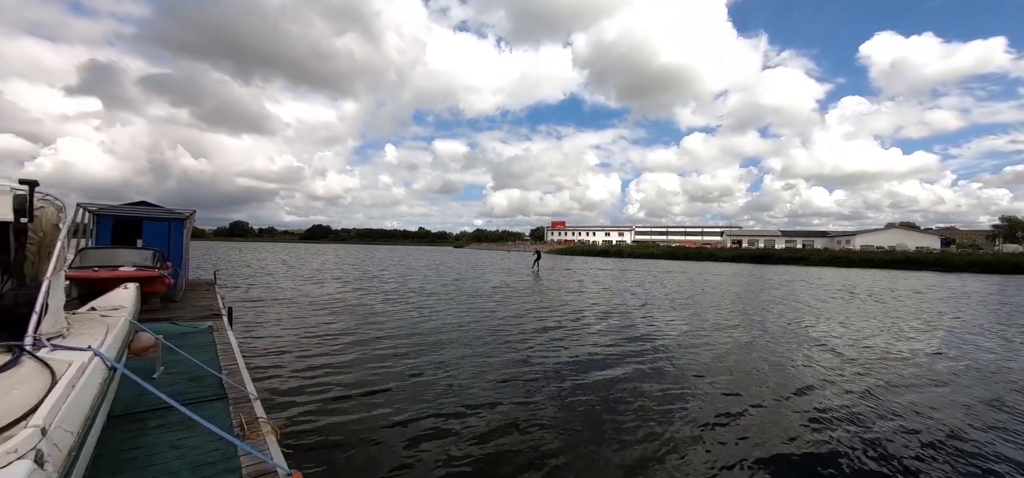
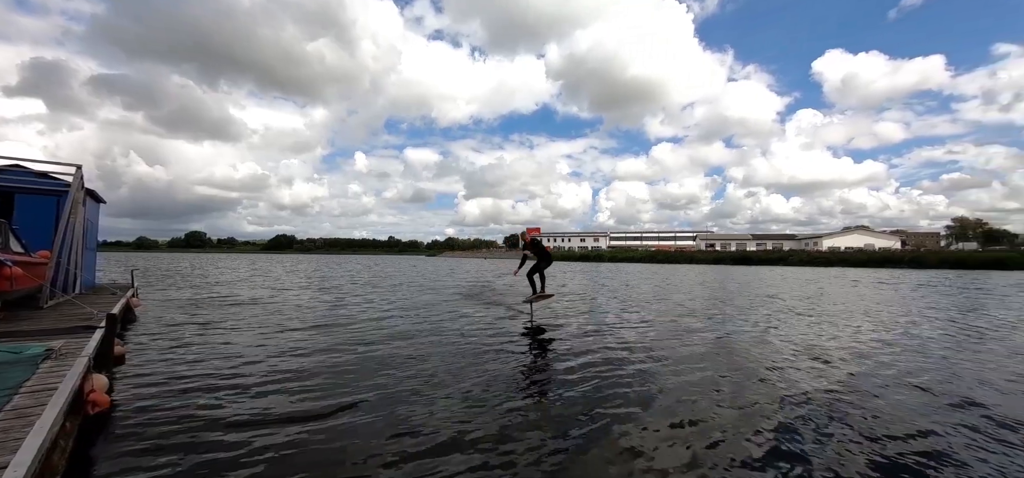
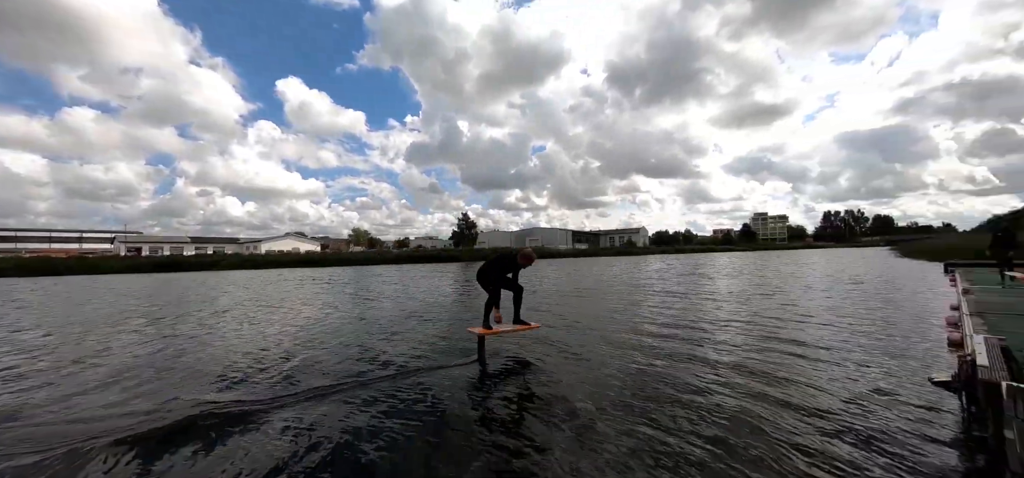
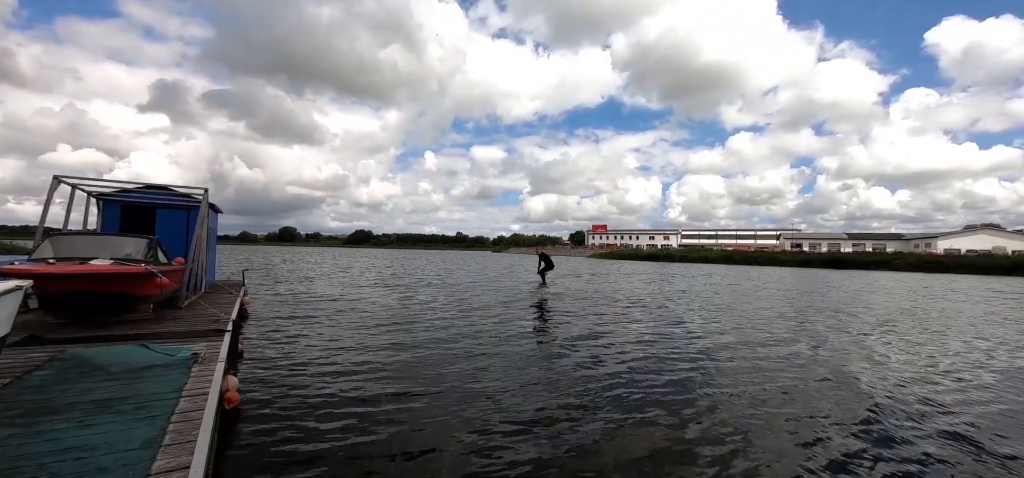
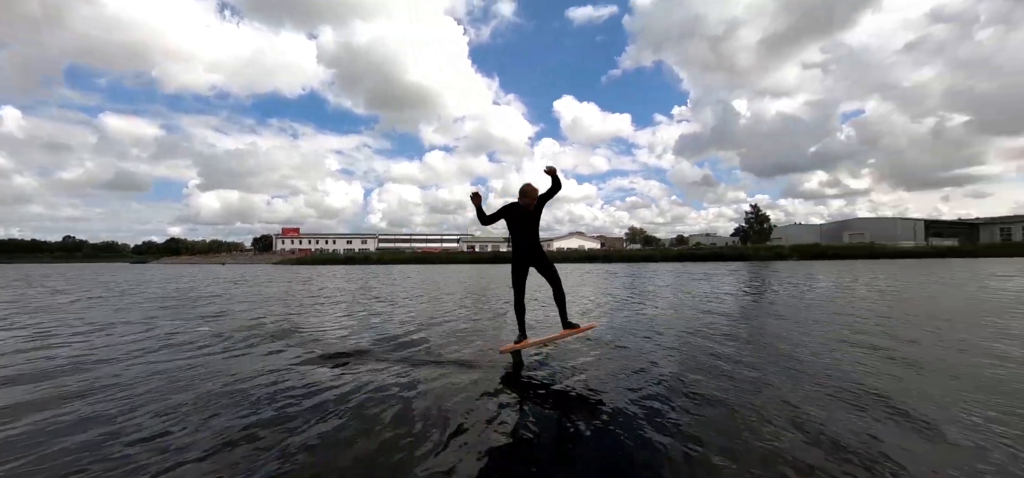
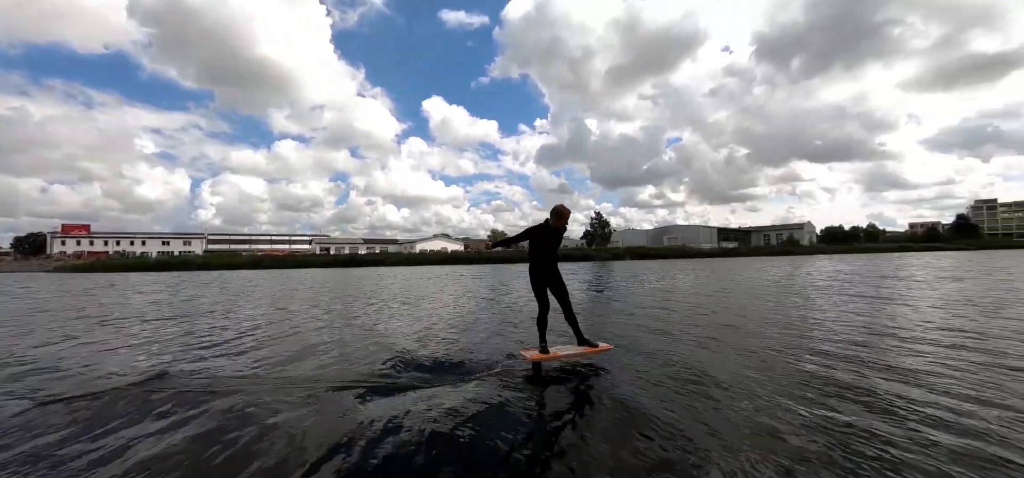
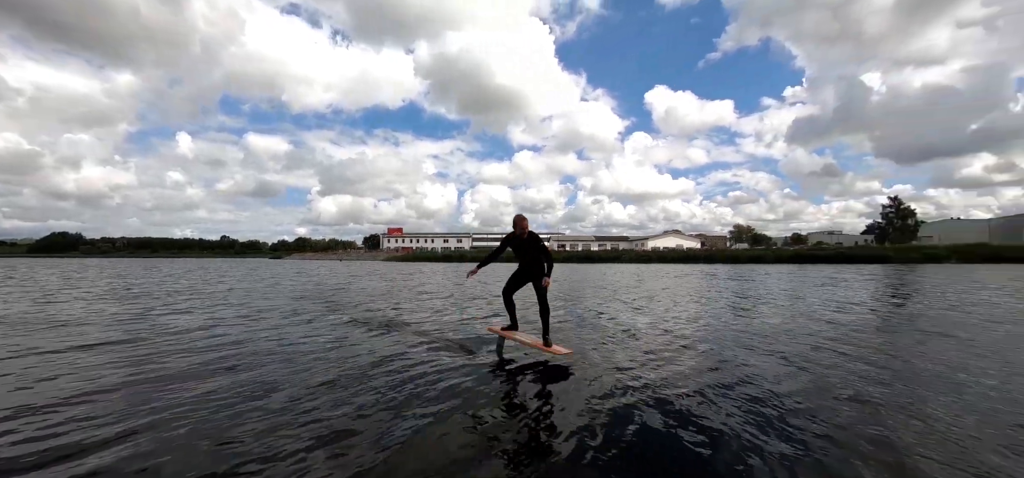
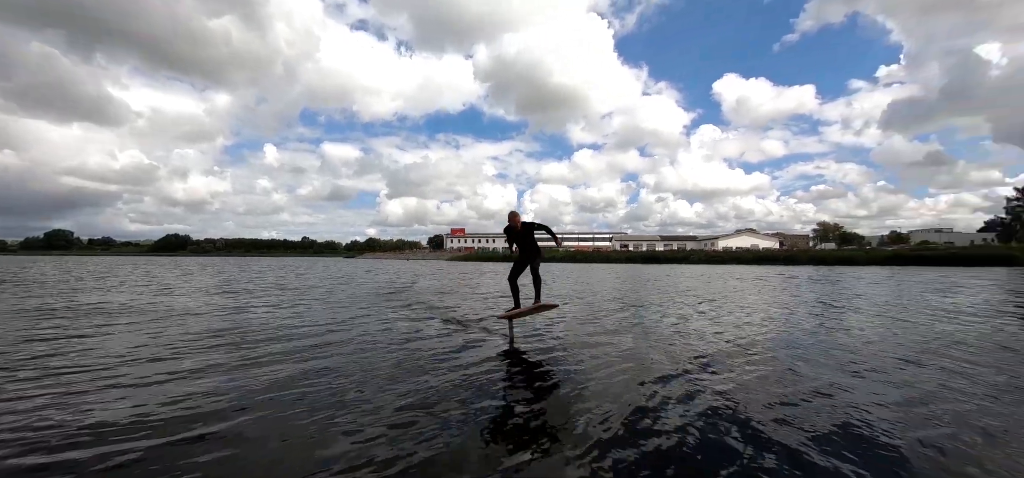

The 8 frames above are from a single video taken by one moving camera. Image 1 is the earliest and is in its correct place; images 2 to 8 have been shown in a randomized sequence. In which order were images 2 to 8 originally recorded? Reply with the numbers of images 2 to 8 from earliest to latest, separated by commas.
4, 2, 8, 7, 5, 6, 3
